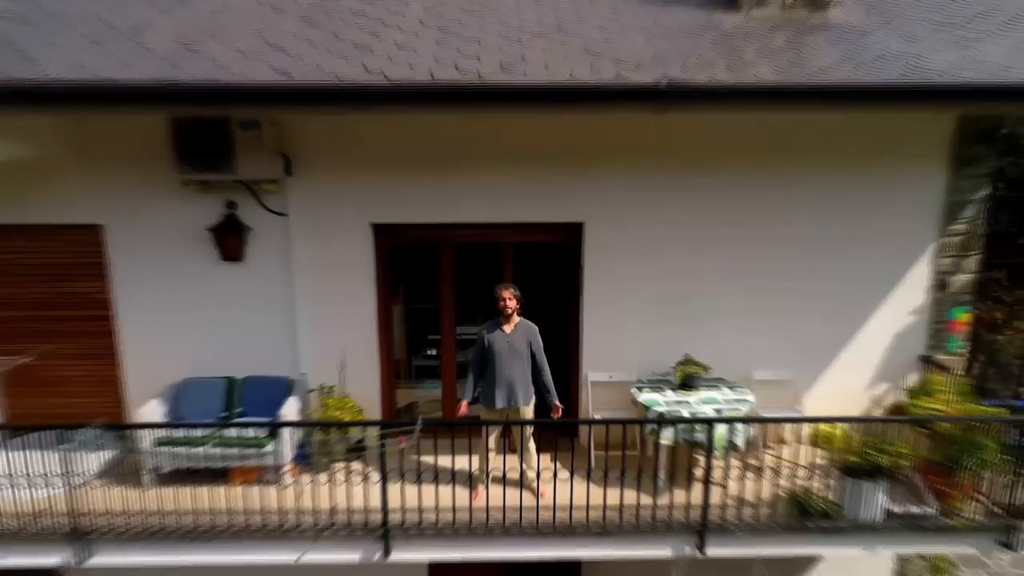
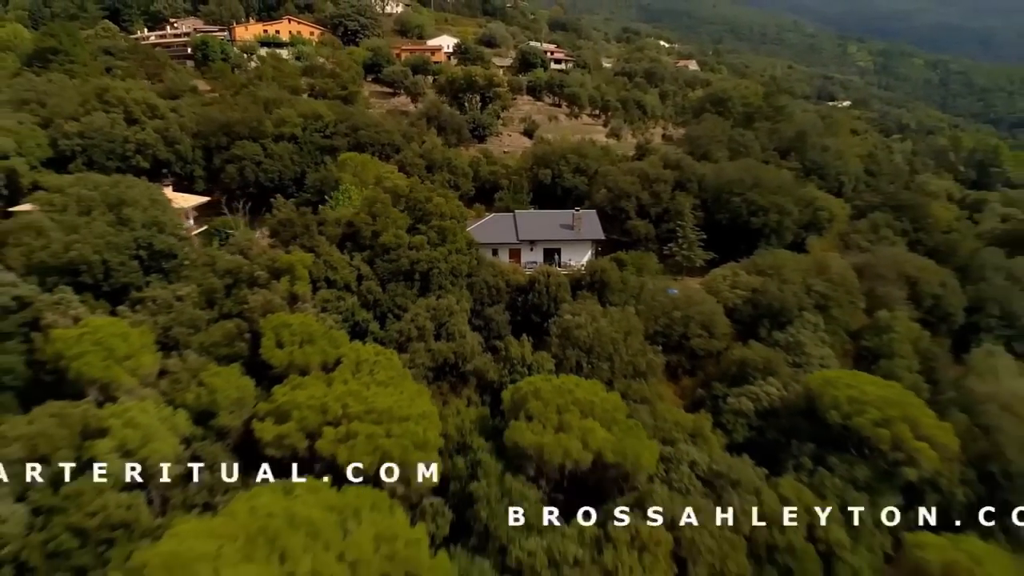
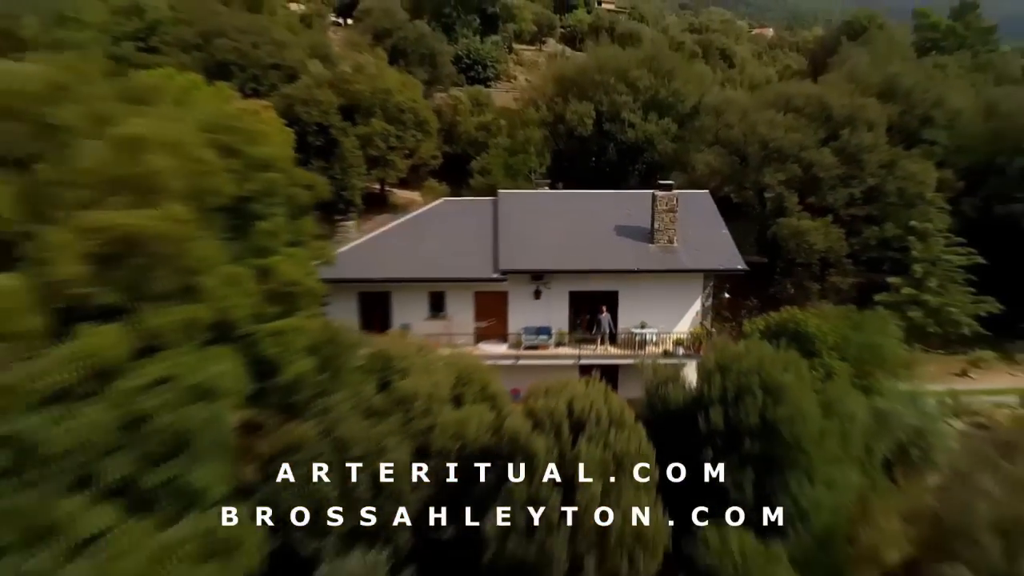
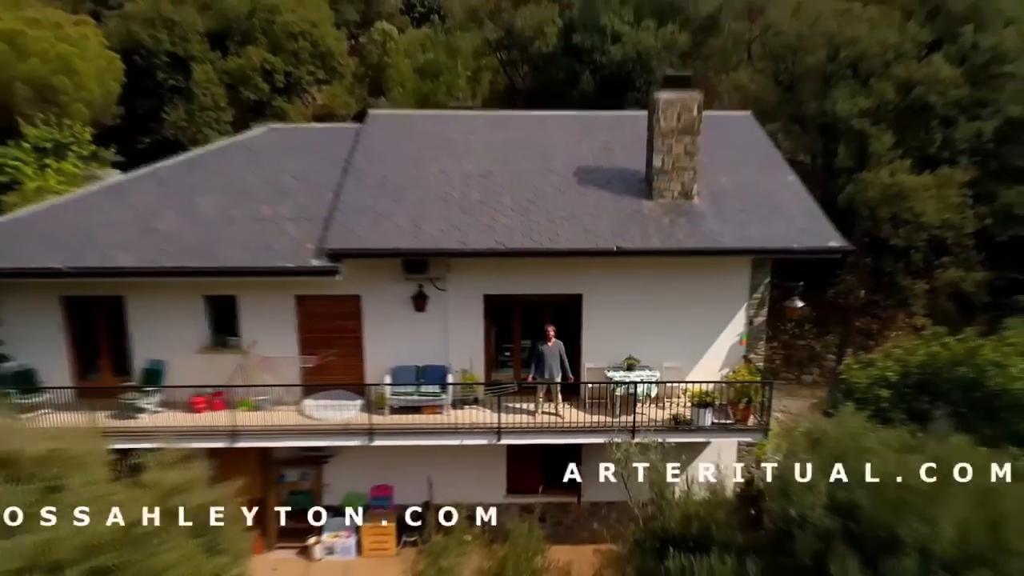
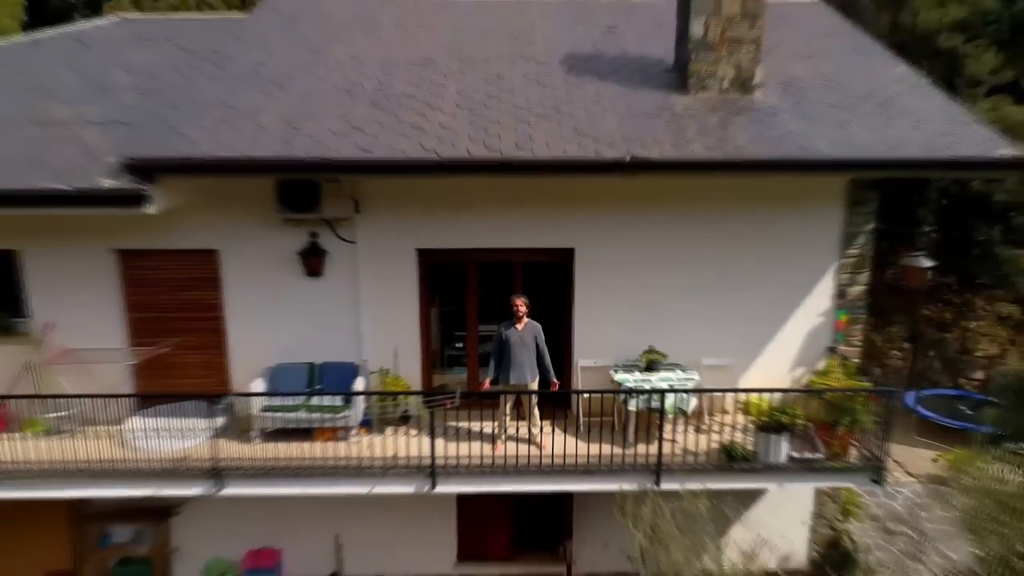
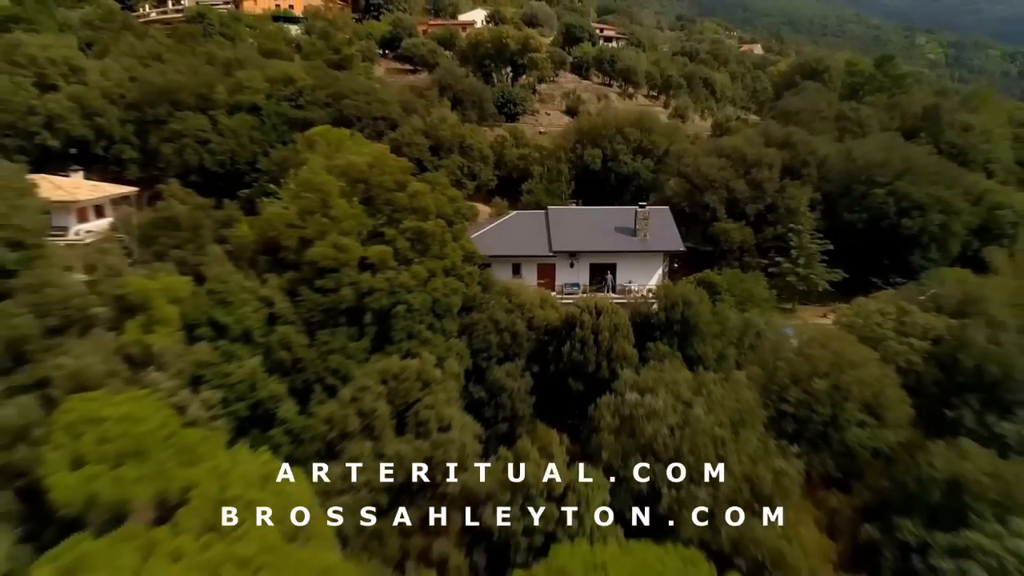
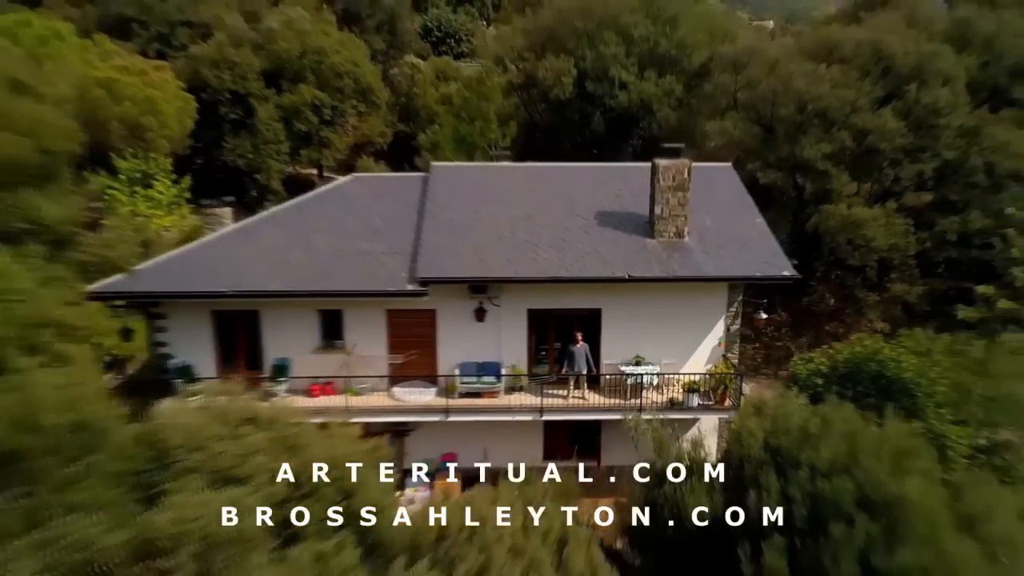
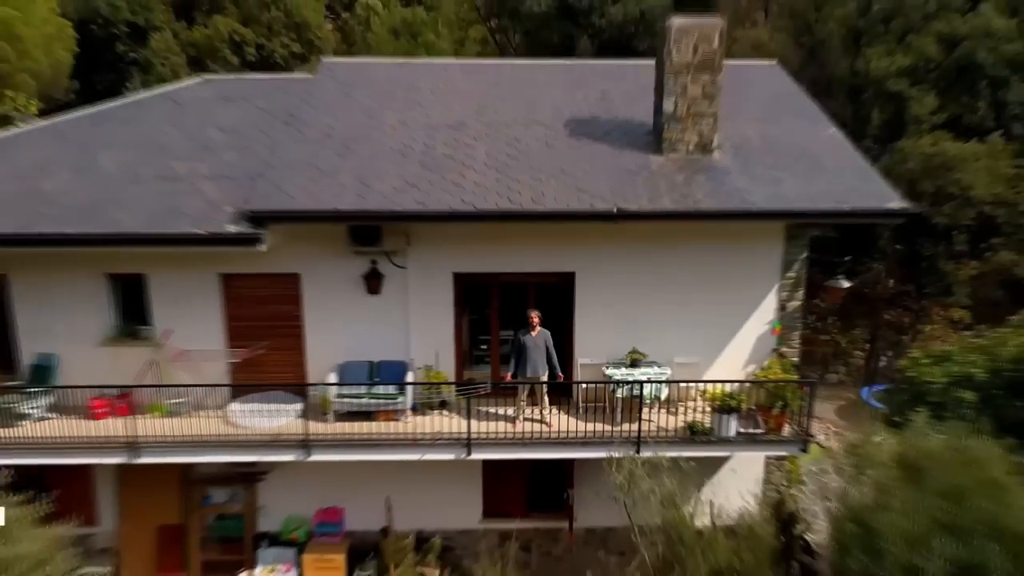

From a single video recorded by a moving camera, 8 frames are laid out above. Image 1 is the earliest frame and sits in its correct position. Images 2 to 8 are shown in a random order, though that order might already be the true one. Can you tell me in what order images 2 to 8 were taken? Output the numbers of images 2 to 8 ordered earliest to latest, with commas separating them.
5, 8, 4, 7, 3, 6, 2
